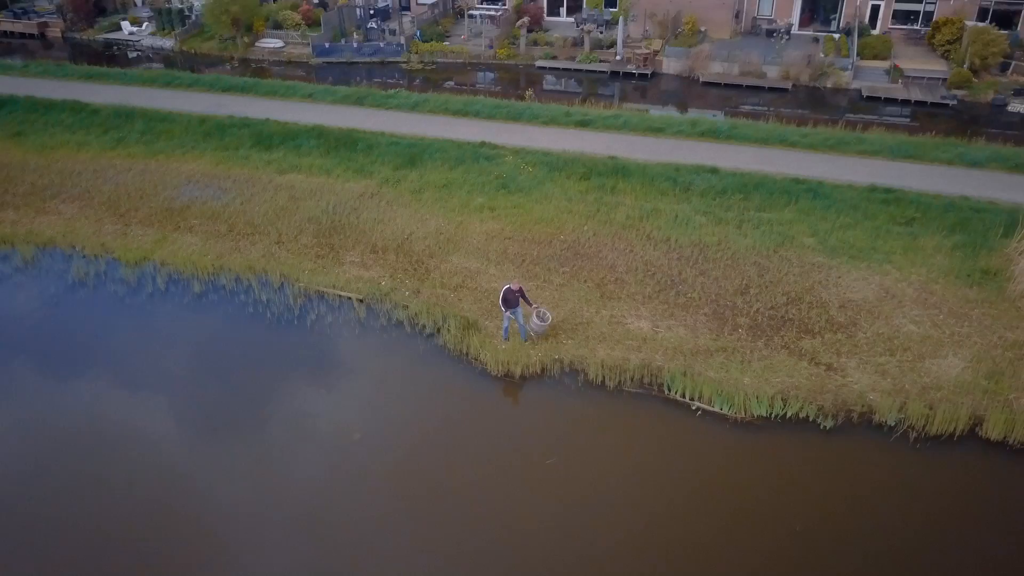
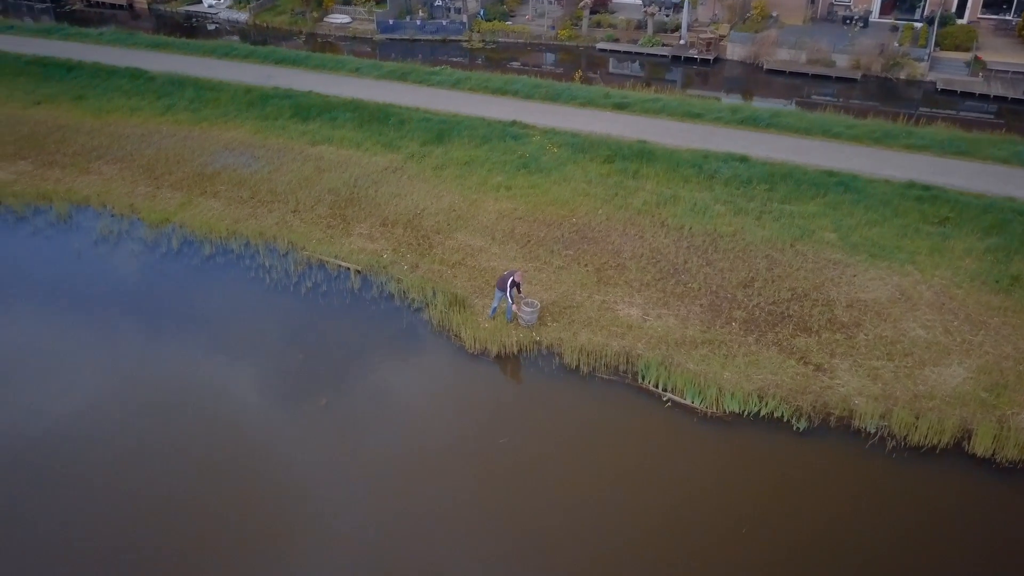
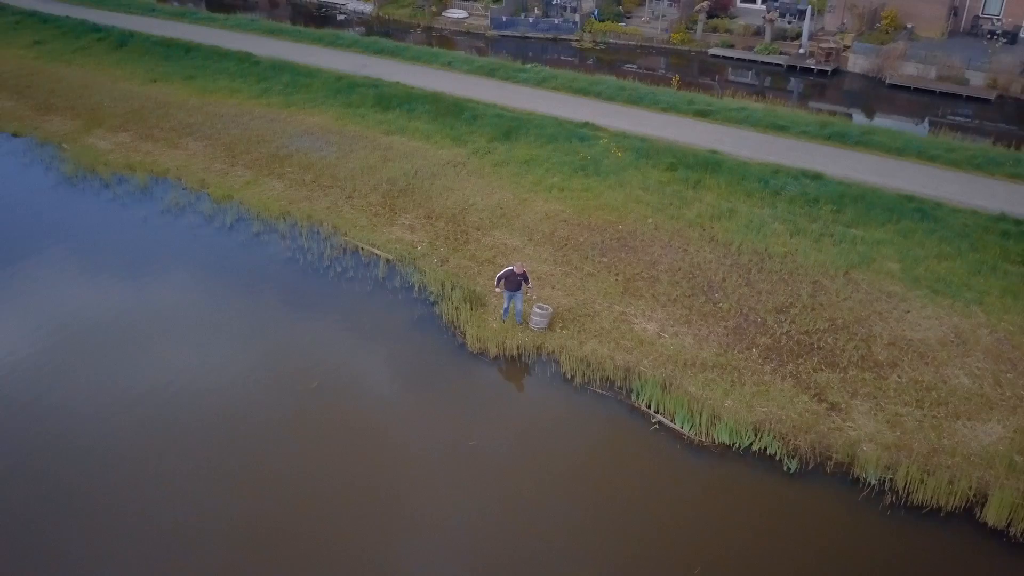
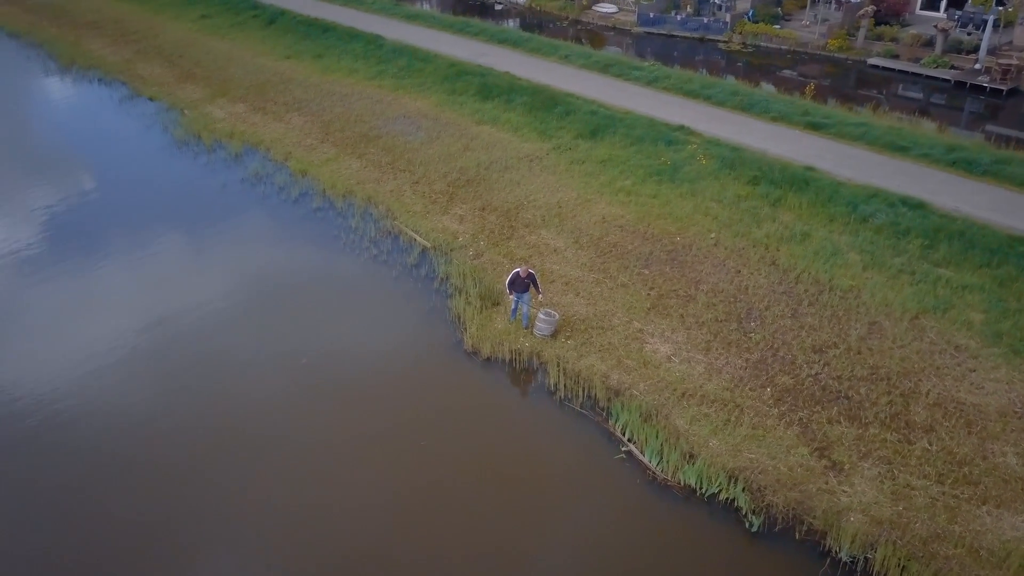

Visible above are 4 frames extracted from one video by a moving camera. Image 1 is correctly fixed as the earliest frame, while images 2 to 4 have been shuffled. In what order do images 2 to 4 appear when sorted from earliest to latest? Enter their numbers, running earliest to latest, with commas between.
2, 3, 4
